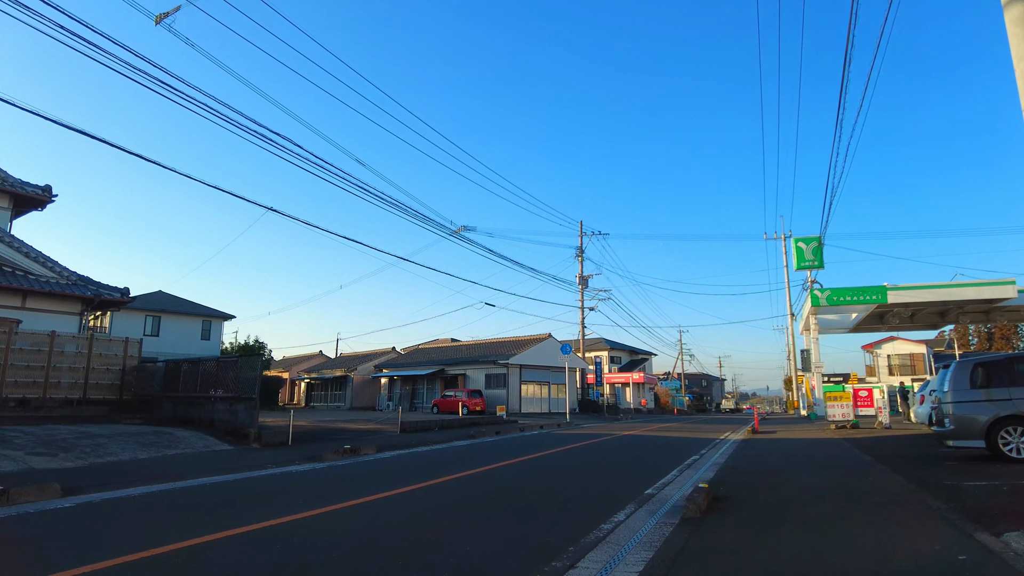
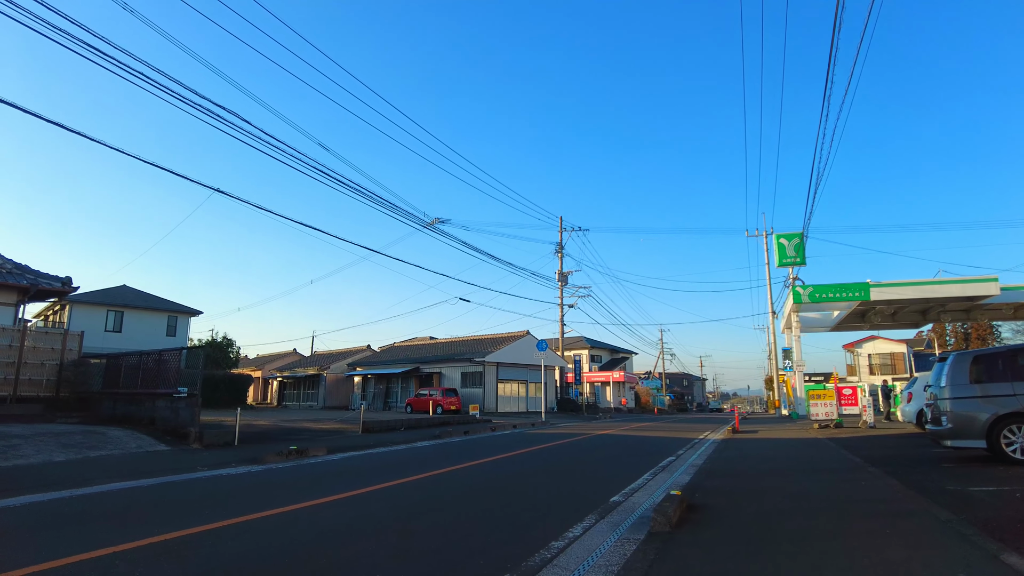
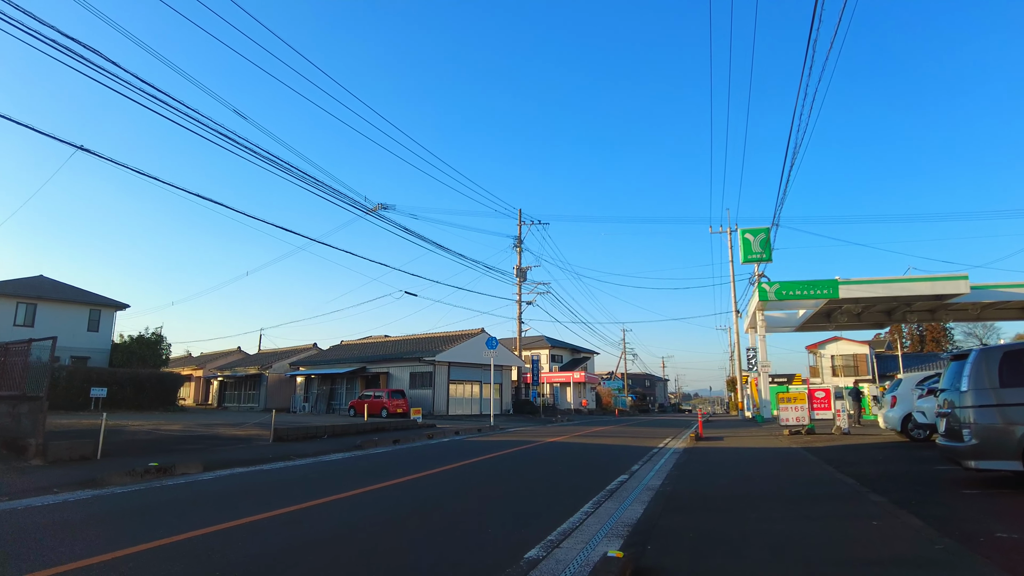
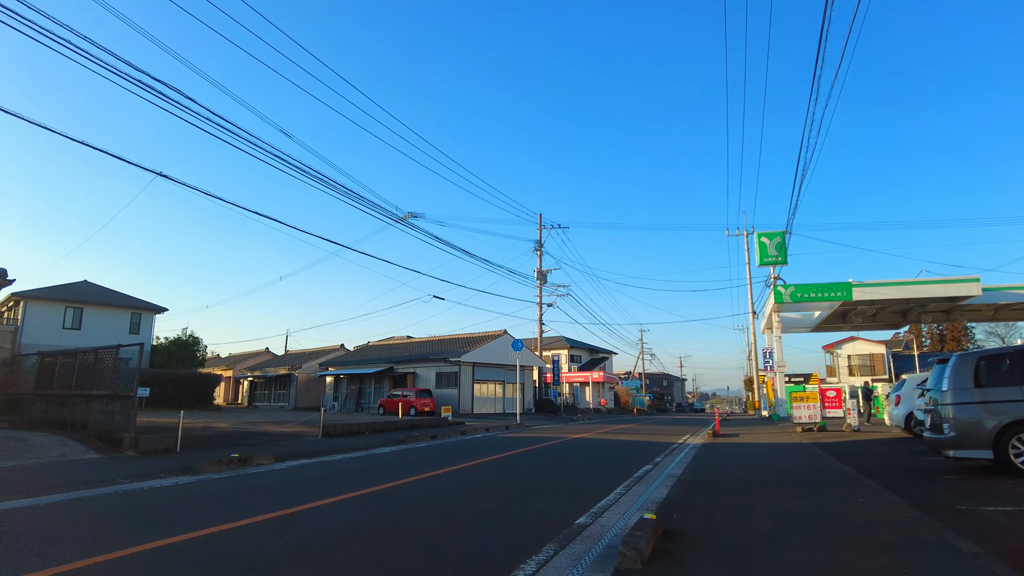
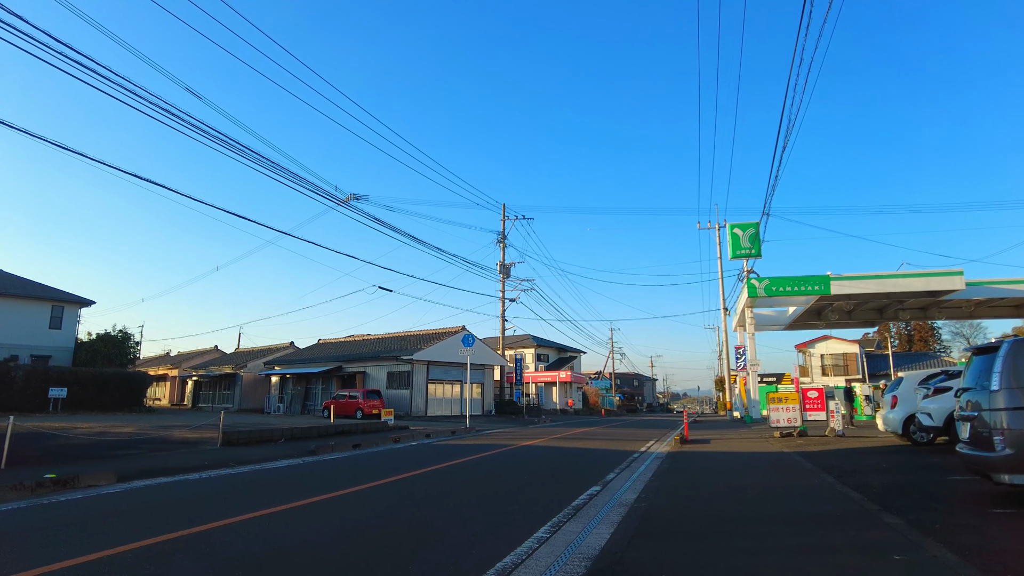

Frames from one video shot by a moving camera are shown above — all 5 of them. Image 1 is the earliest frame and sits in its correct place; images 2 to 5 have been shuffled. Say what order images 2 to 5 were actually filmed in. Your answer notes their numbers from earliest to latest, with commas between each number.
2, 4, 3, 5
